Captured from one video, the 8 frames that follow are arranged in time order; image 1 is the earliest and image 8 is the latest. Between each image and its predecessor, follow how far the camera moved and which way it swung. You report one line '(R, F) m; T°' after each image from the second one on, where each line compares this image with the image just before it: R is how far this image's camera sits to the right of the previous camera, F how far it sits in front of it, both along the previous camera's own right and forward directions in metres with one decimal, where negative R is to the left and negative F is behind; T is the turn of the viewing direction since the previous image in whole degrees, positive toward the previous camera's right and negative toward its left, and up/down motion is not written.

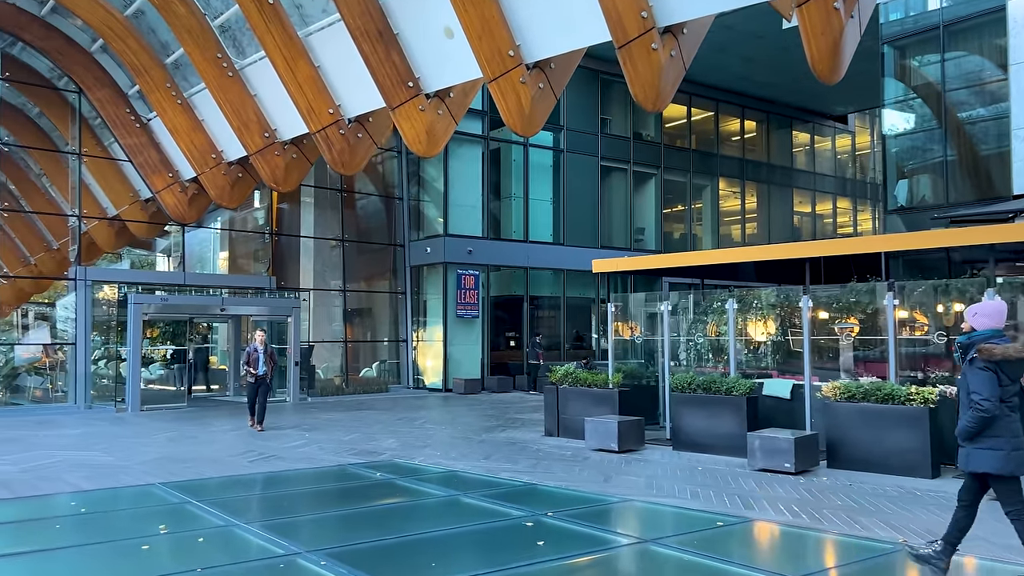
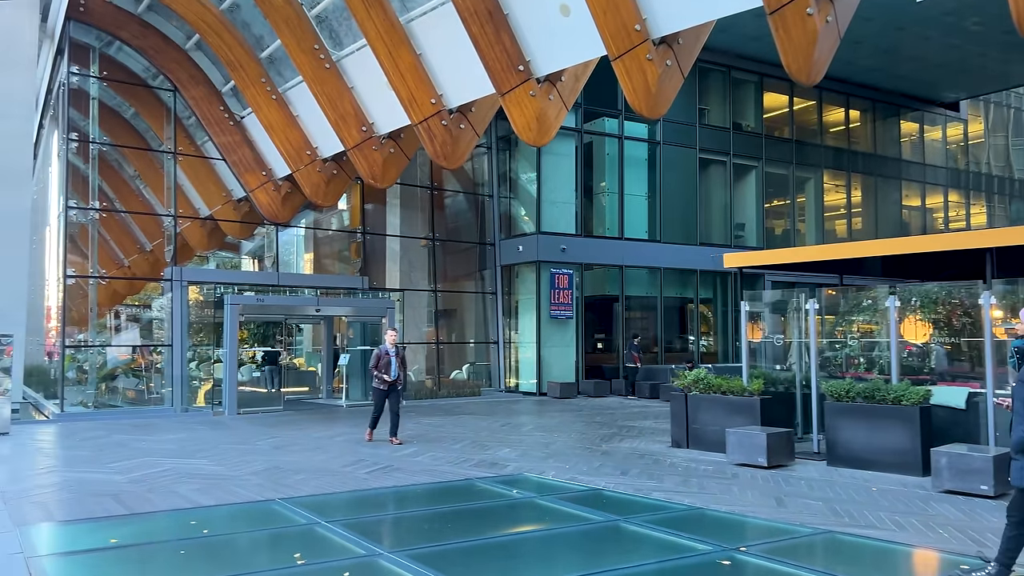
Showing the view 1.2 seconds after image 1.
(-0.8, +0.9) m; -5°
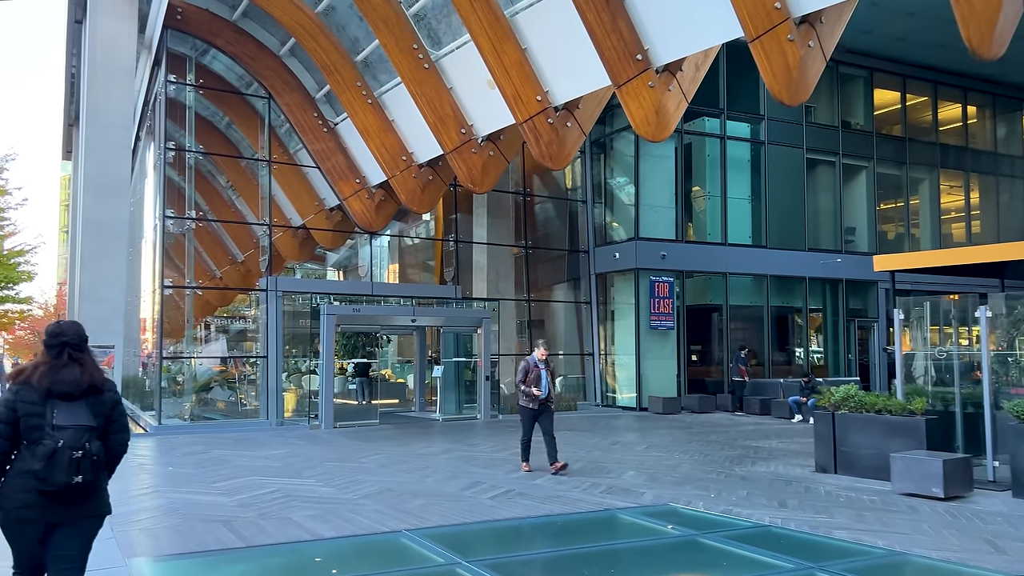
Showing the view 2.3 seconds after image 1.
(-0.6, +0.9) m; -5°
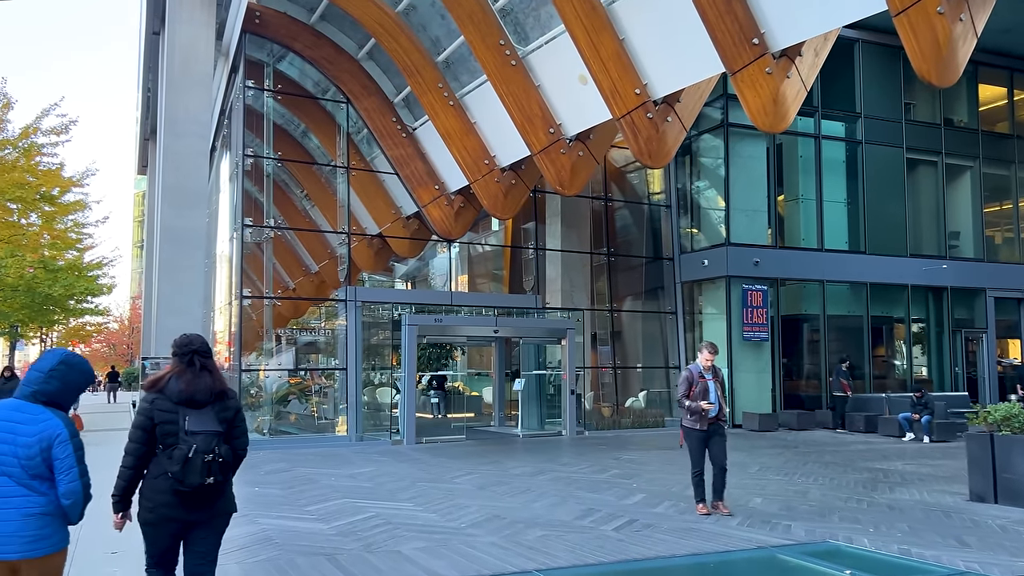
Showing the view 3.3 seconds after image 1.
(-0.6, +0.8) m; -4°
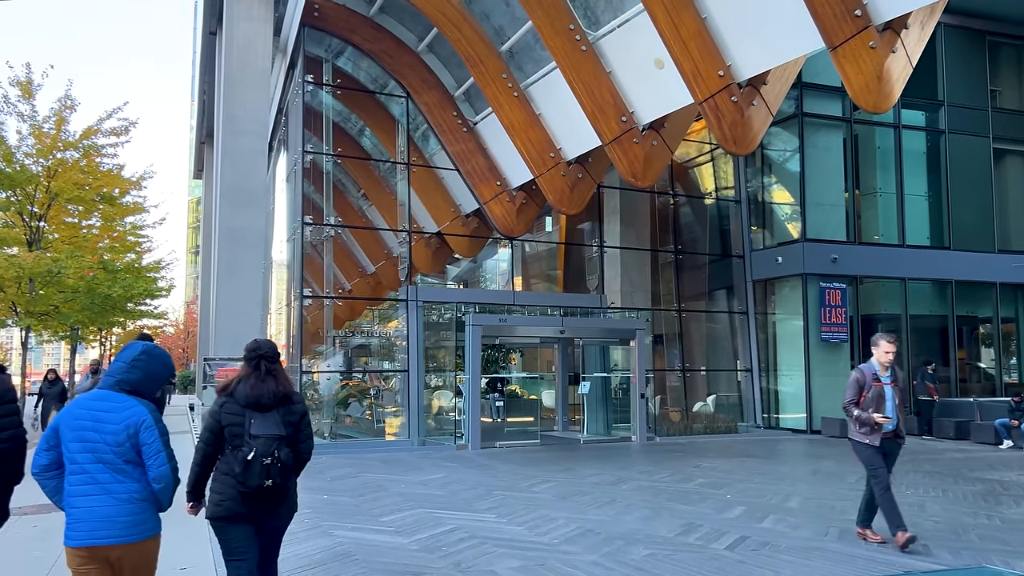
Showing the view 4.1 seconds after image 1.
(-0.4, +0.7) m; -3°
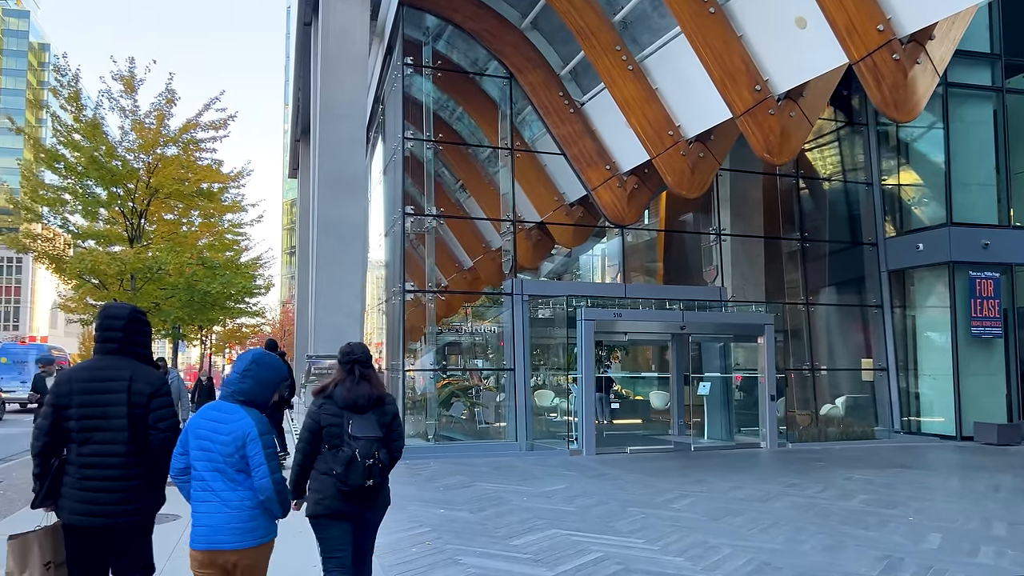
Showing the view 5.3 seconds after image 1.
(-0.5, +1.1) m; -6°
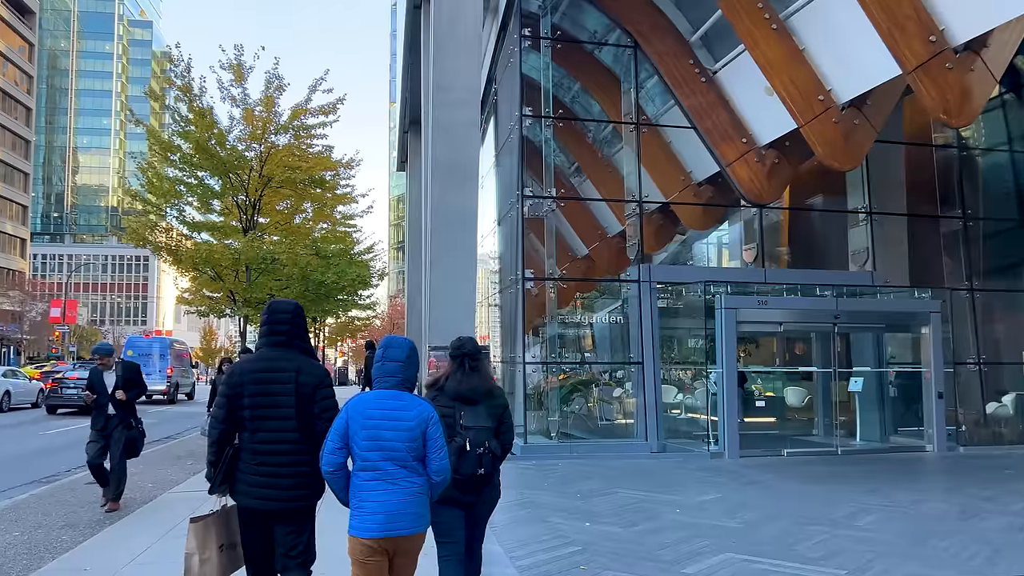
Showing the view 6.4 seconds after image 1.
(-0.4, +1.0) m; -7°
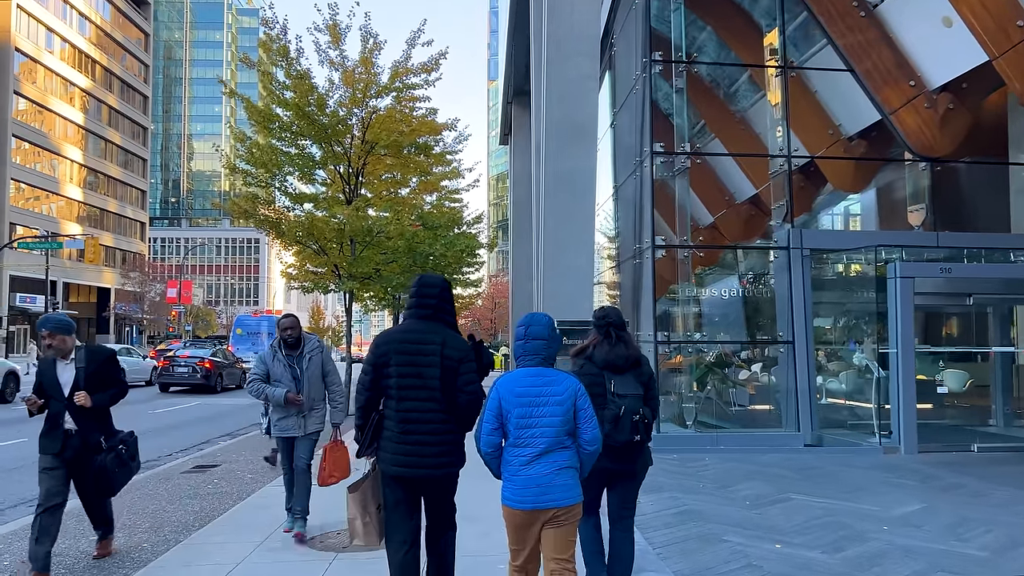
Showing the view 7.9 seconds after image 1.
(-0.4, +1.4) m; -7°
